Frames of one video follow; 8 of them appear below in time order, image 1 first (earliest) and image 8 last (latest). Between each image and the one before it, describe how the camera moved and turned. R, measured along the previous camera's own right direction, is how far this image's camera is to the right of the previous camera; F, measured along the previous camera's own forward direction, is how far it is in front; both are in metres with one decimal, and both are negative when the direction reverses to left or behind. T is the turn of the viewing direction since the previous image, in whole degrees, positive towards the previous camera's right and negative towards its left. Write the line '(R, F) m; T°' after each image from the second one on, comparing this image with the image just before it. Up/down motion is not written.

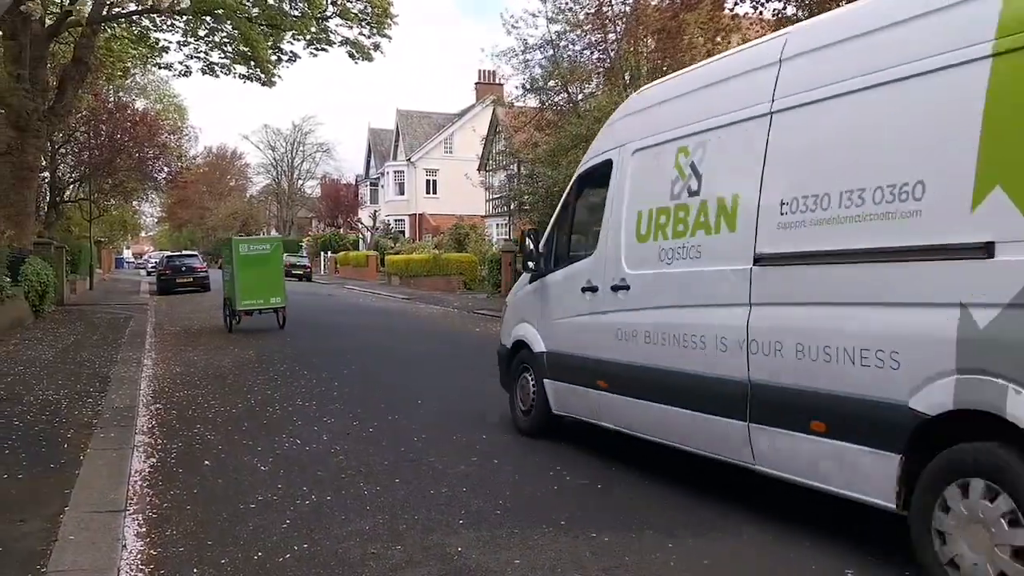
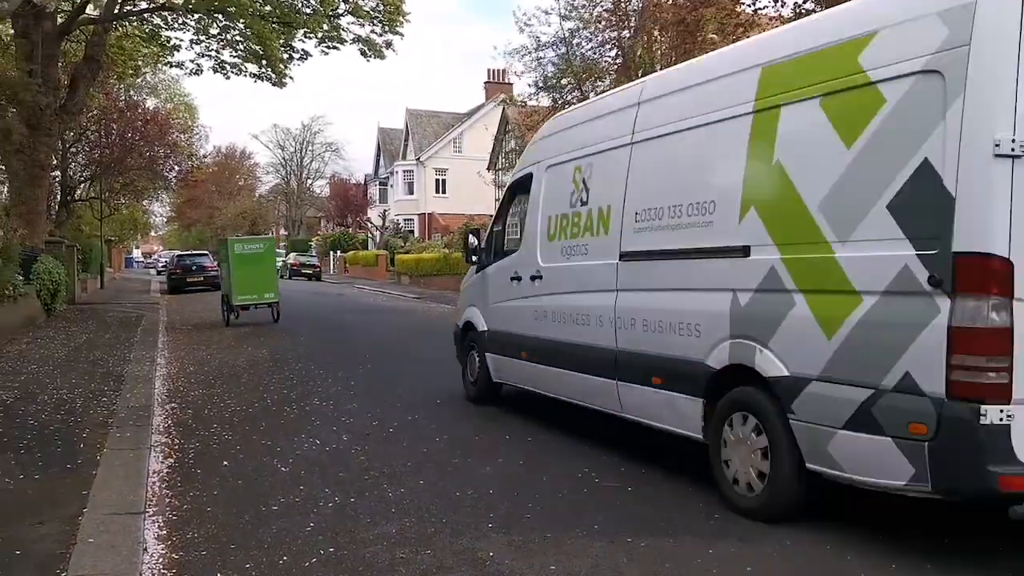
(-0.1, +0.1) m; 0°
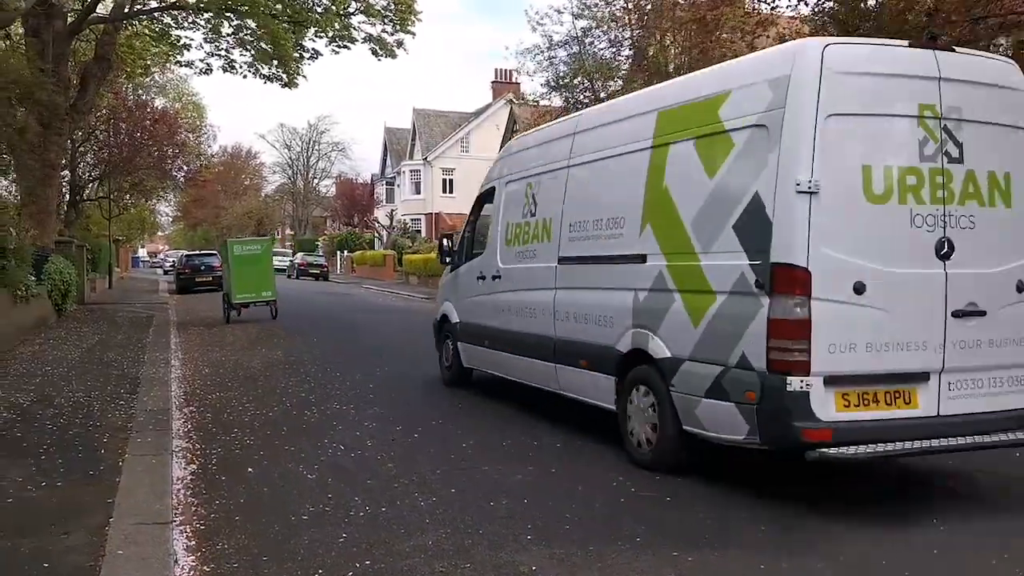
(-0.2, +0.1) m; 0°
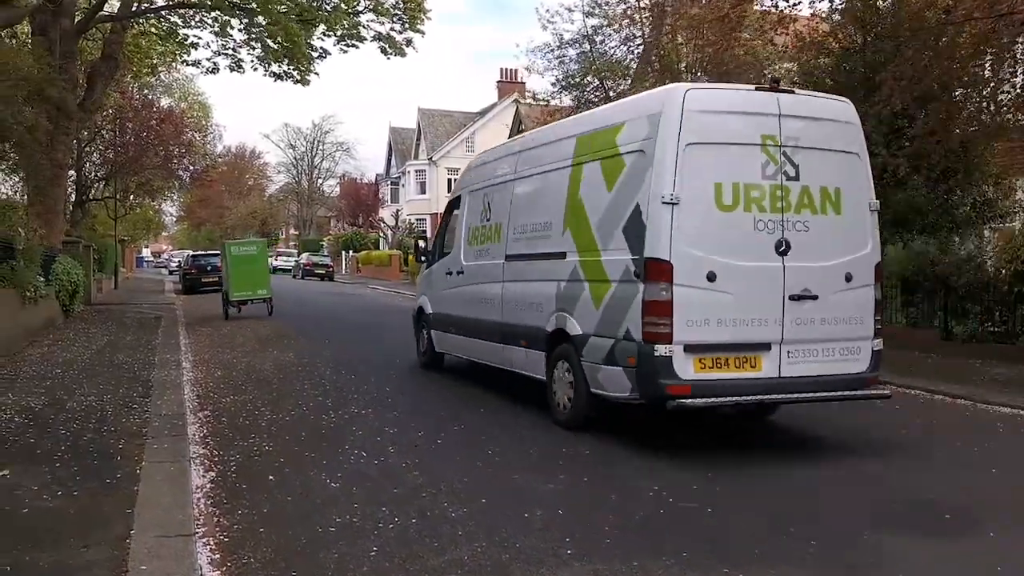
(-0.2, +0.2) m; 0°
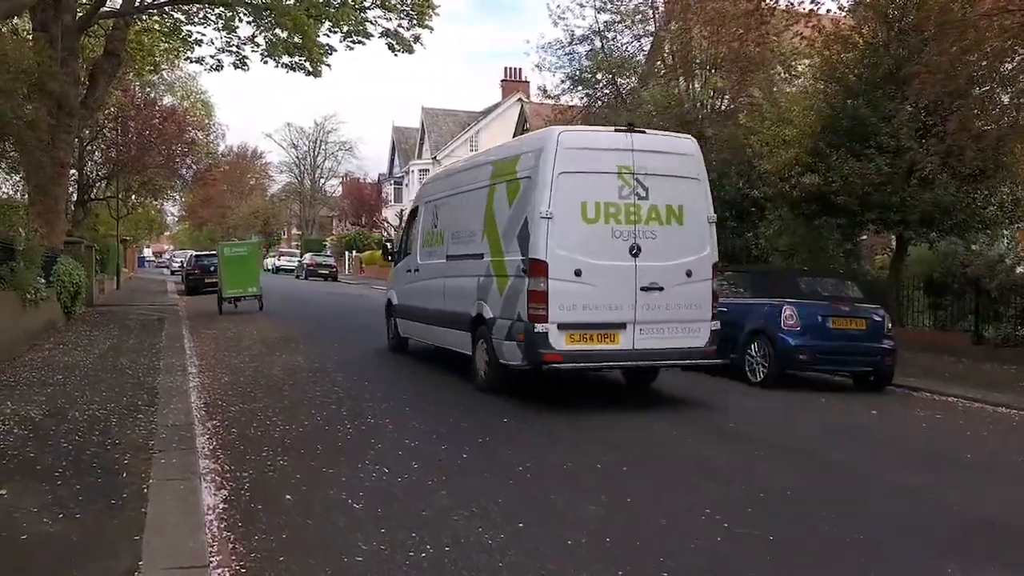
(-0.2, +0.4) m; 0°
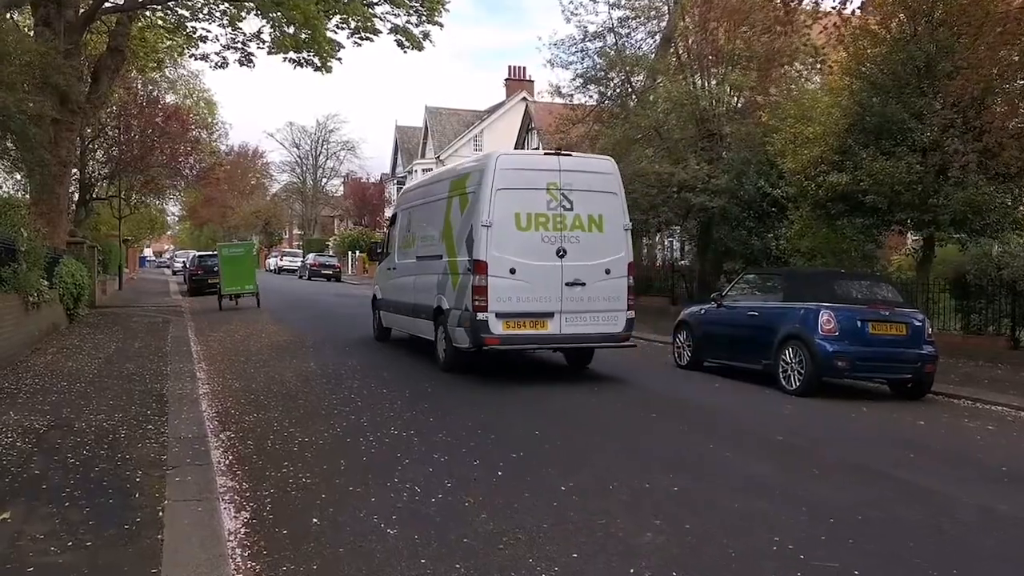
(-0.3, +0.4) m; 0°
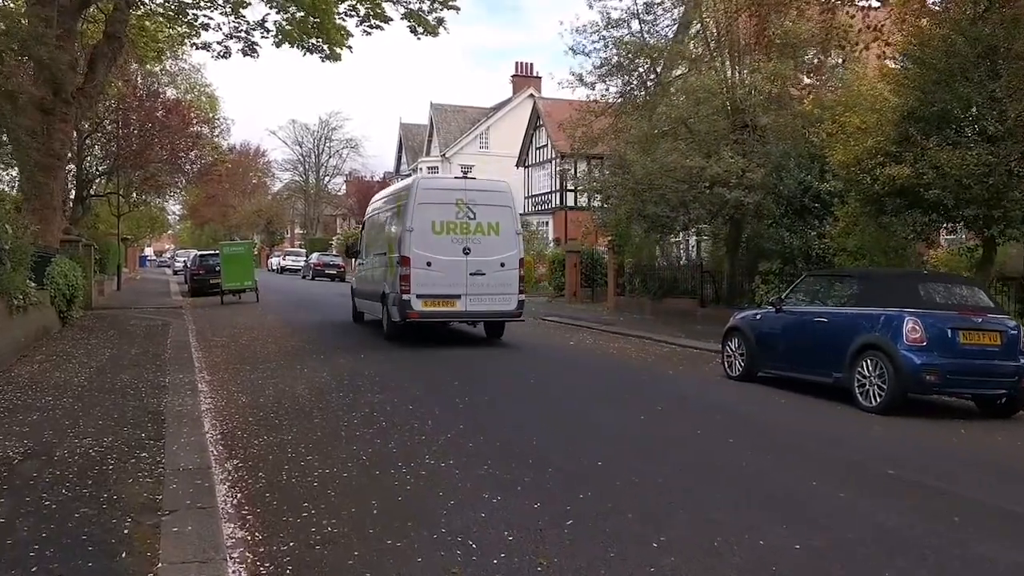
(-0.4, +1.1) m; 0°
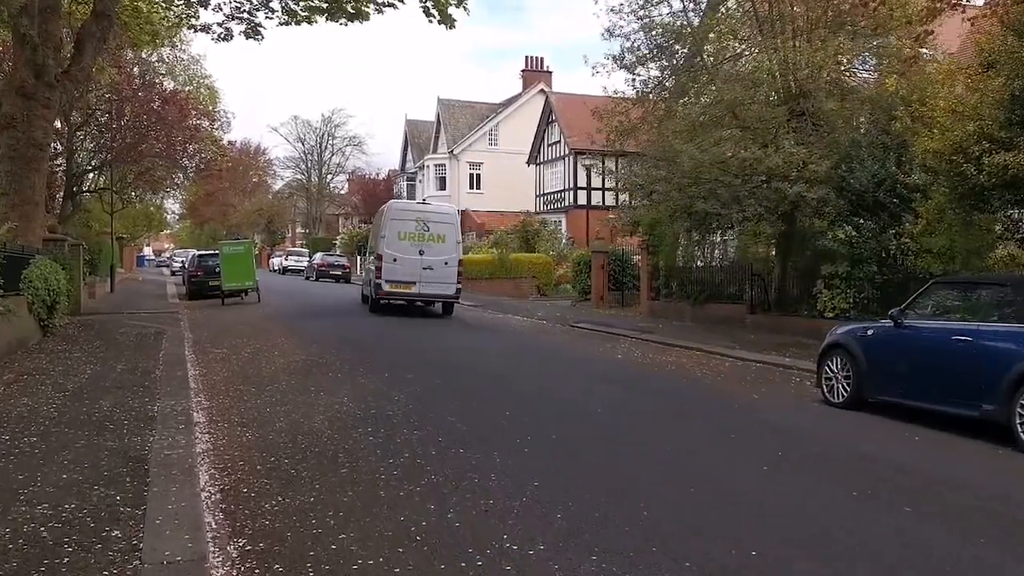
(-0.6, +1.8) m; 0°
